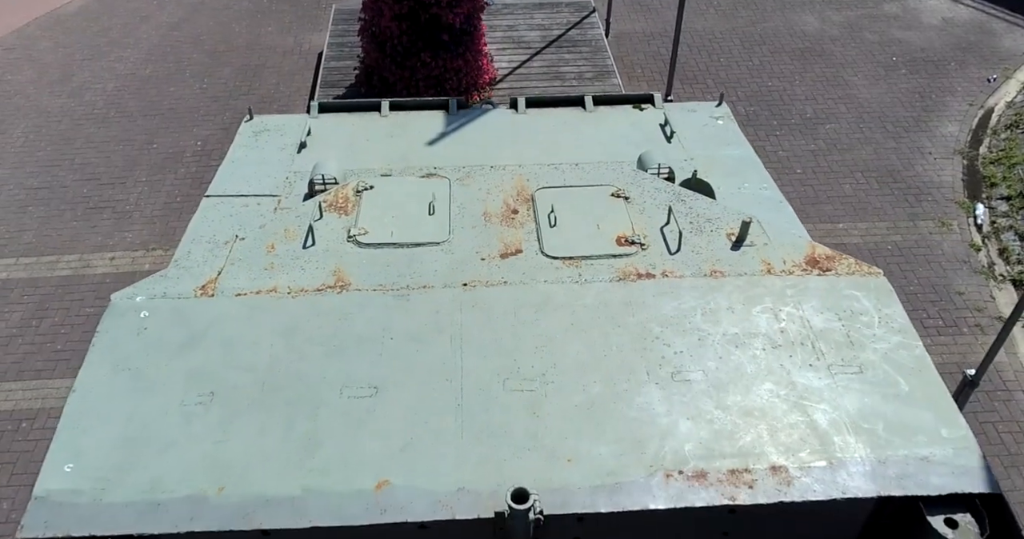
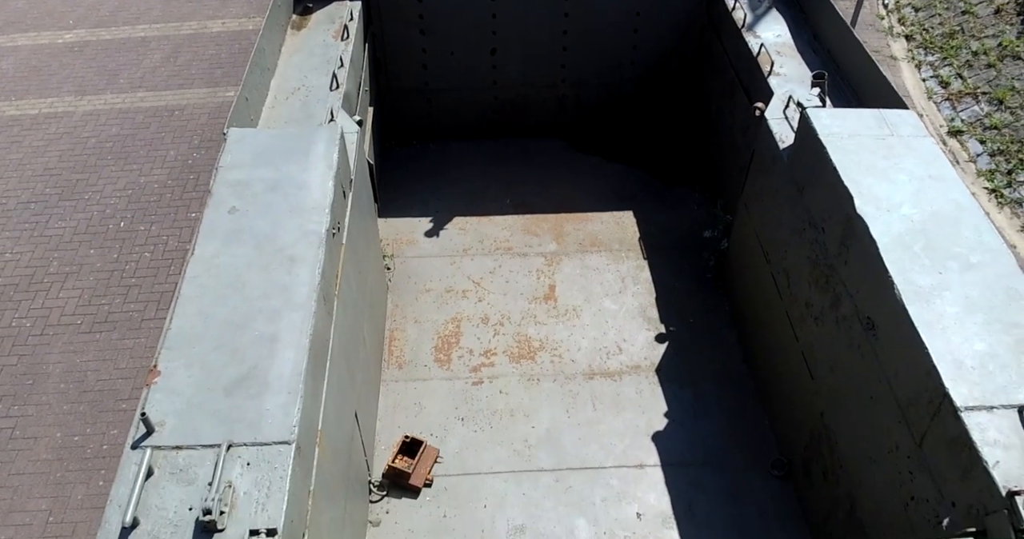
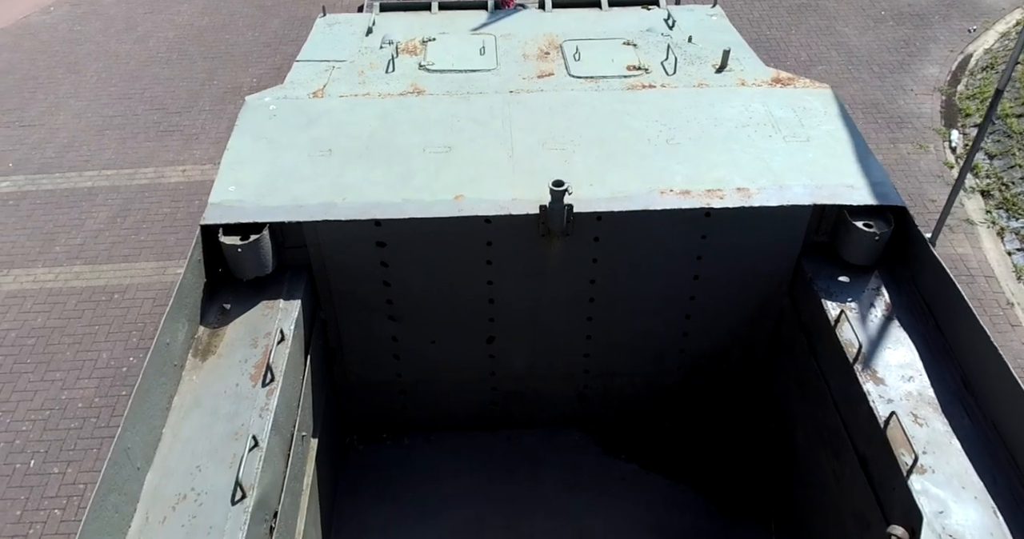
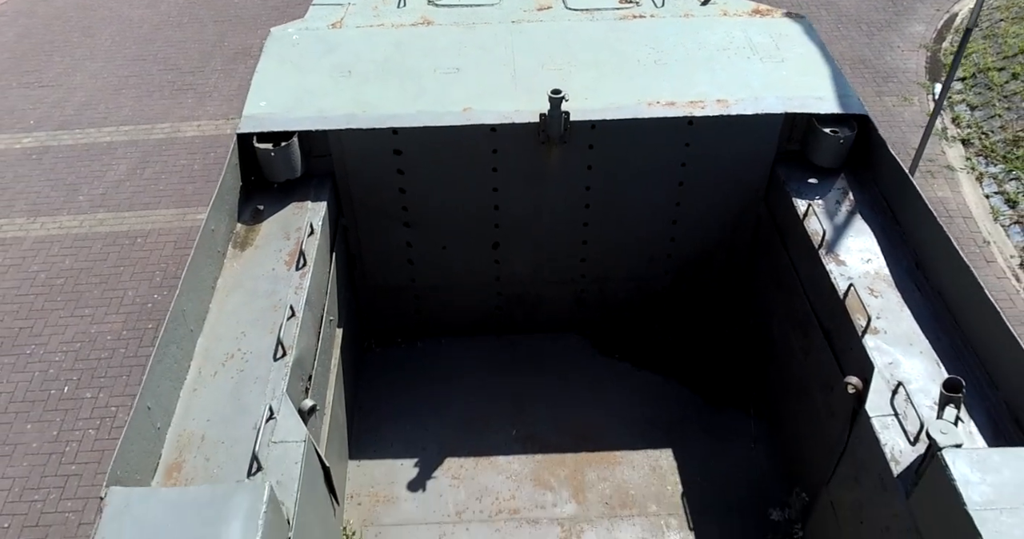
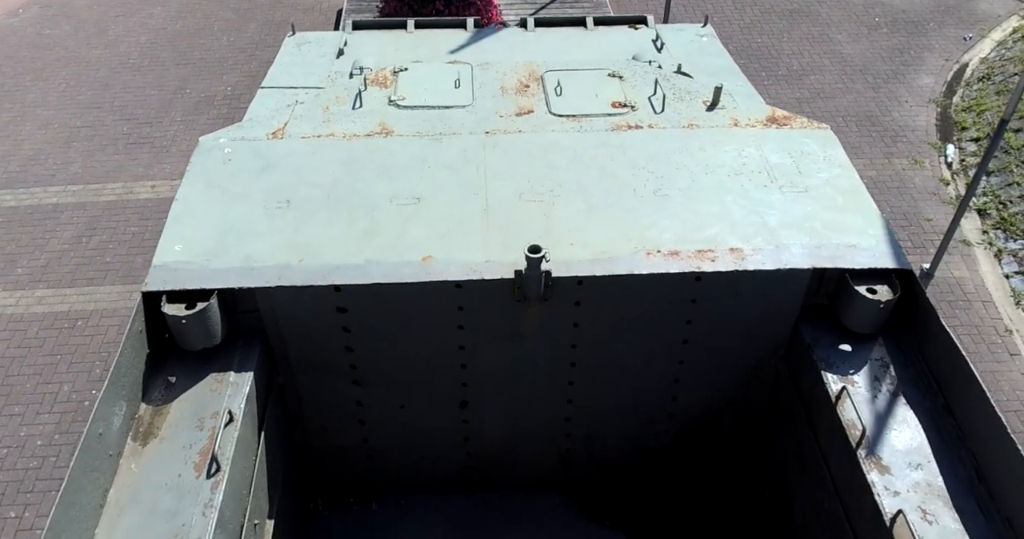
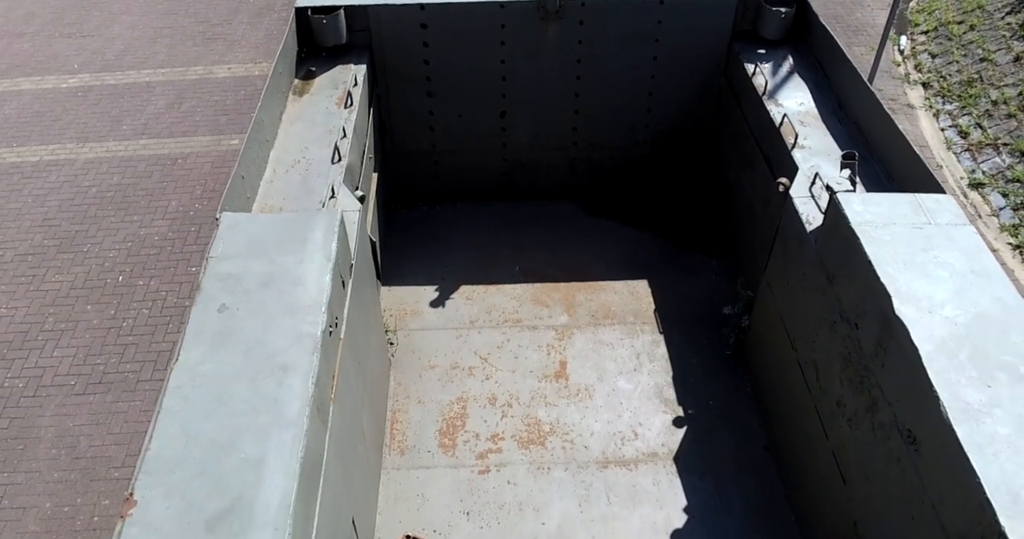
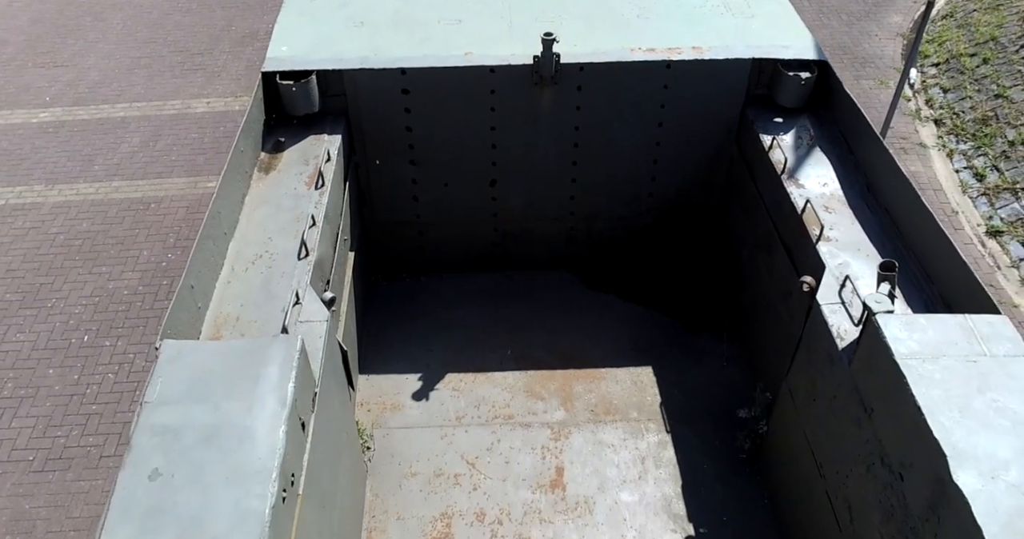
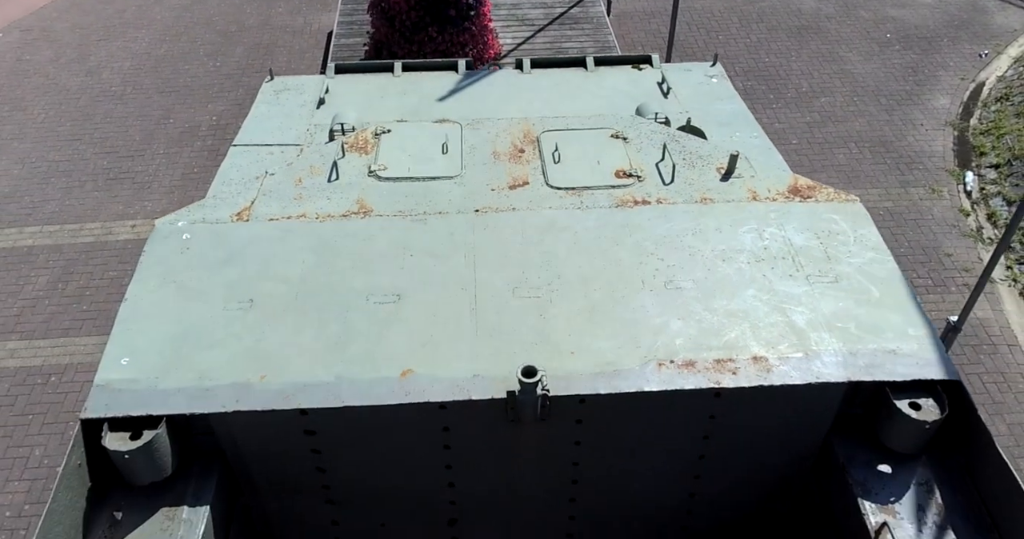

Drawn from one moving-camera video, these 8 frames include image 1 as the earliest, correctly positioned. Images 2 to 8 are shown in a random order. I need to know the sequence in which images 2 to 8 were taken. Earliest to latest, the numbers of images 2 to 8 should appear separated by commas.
8, 5, 3, 4, 7, 6, 2
